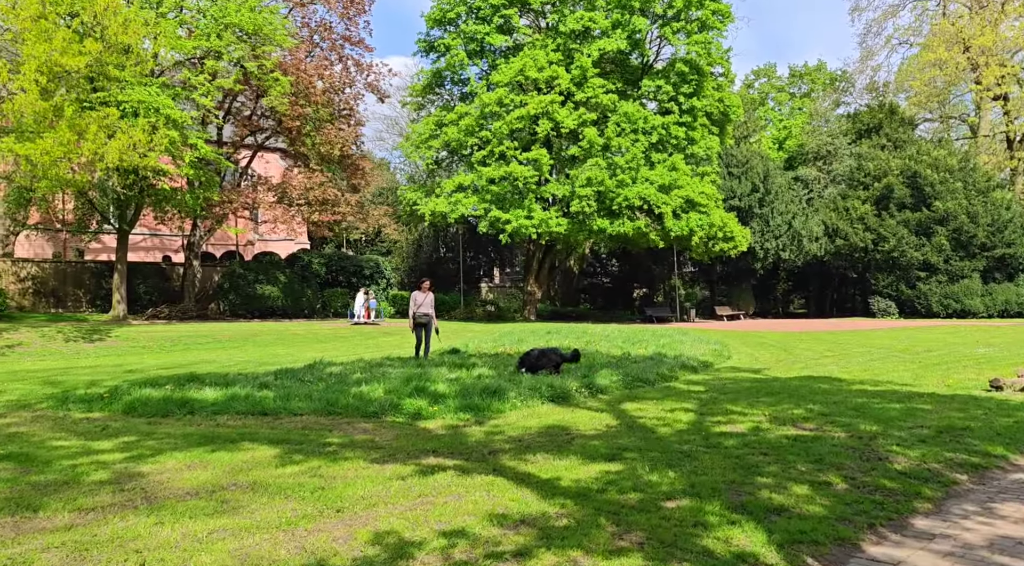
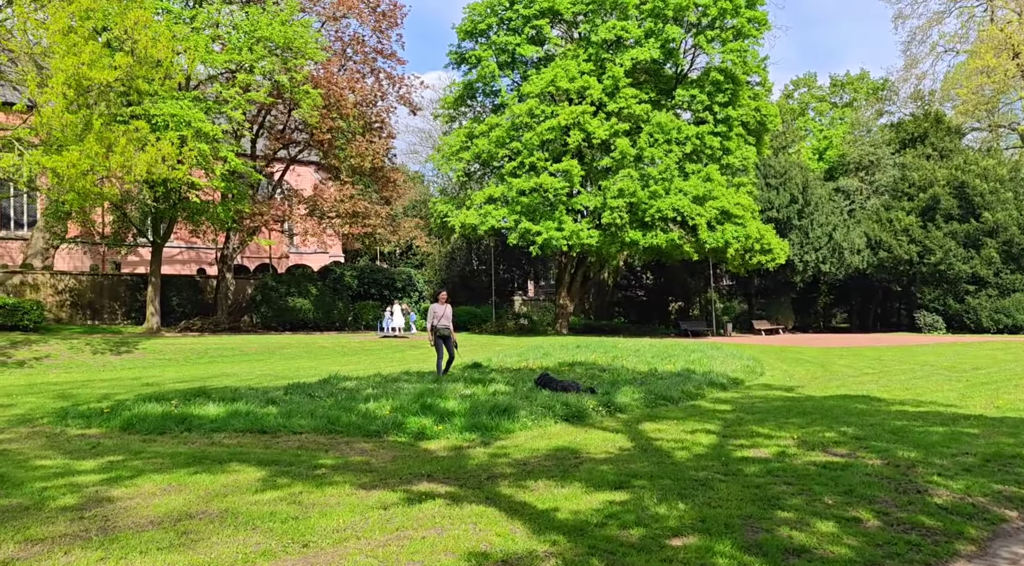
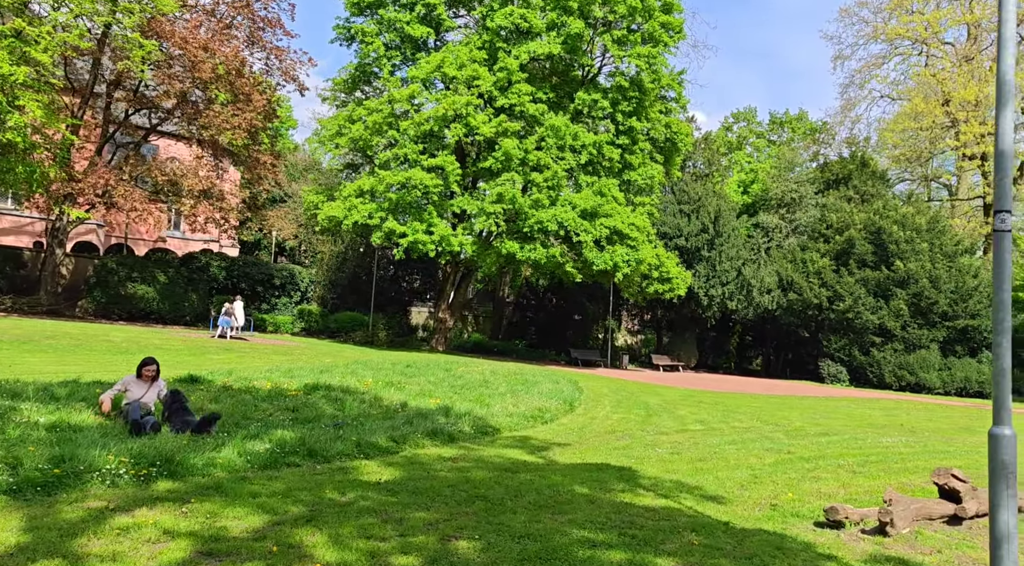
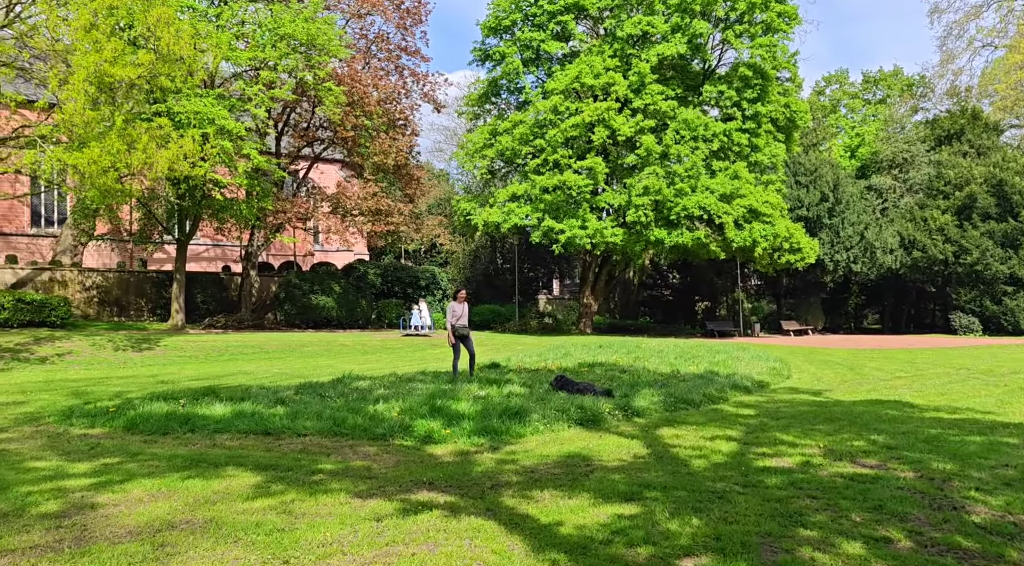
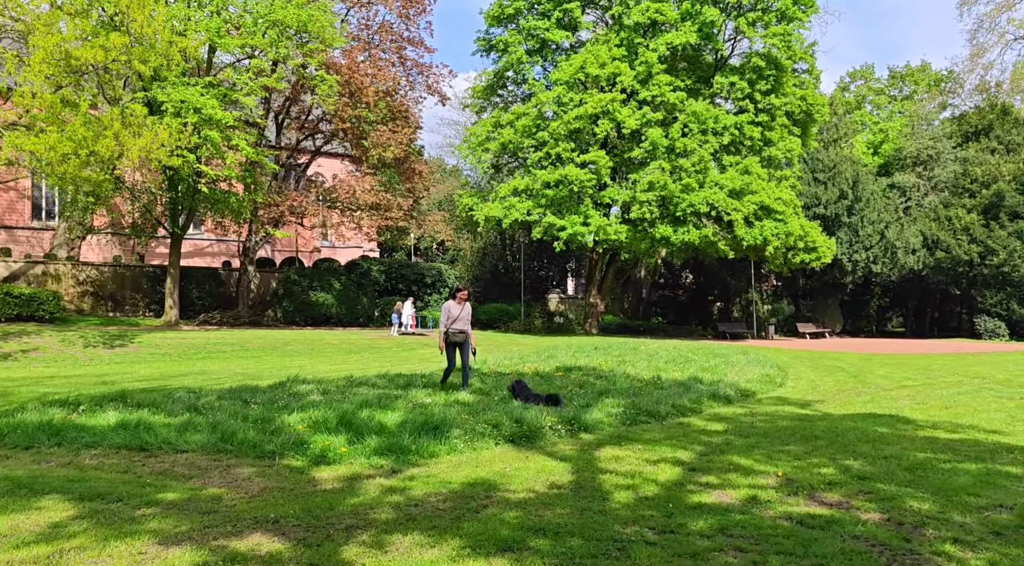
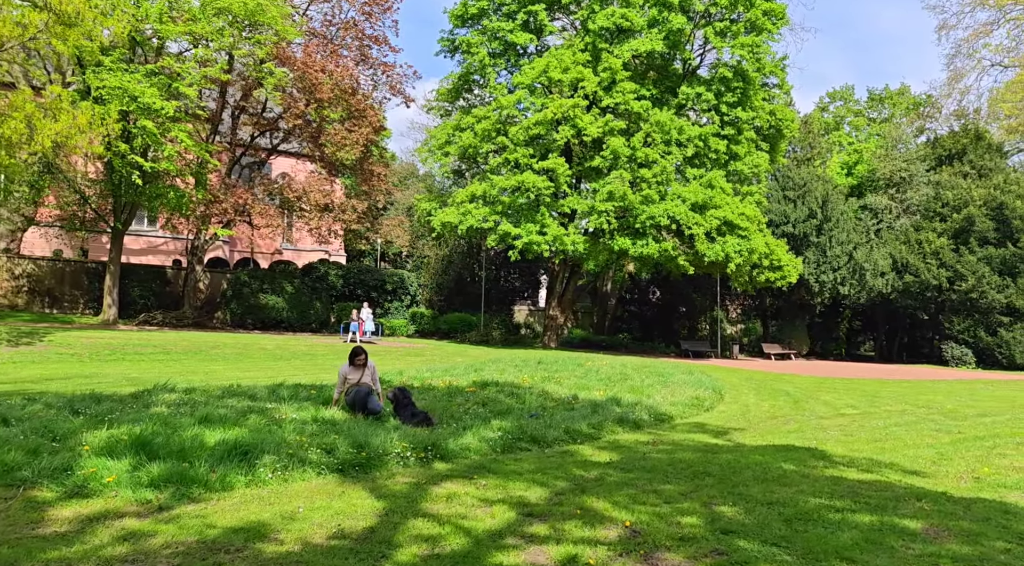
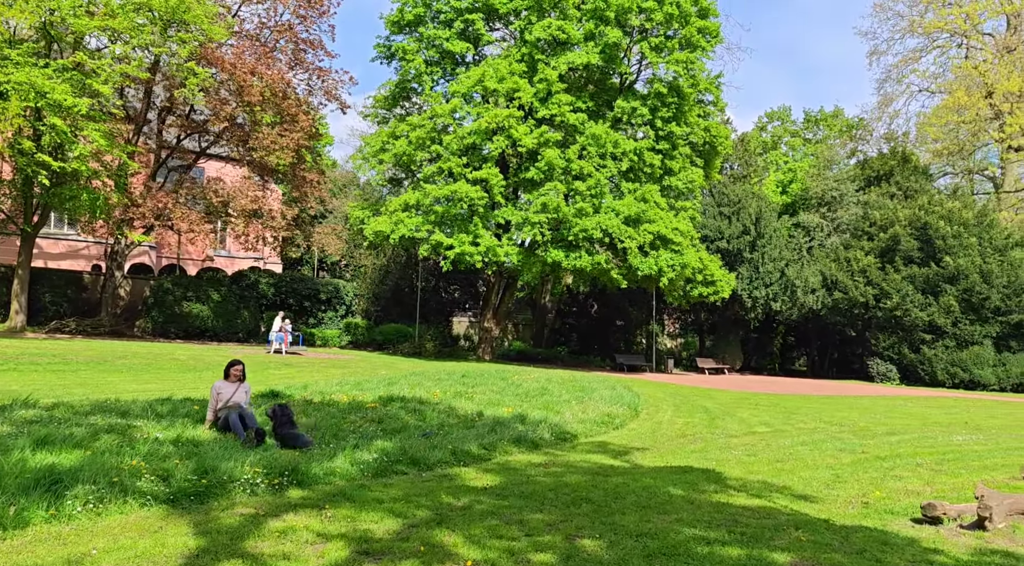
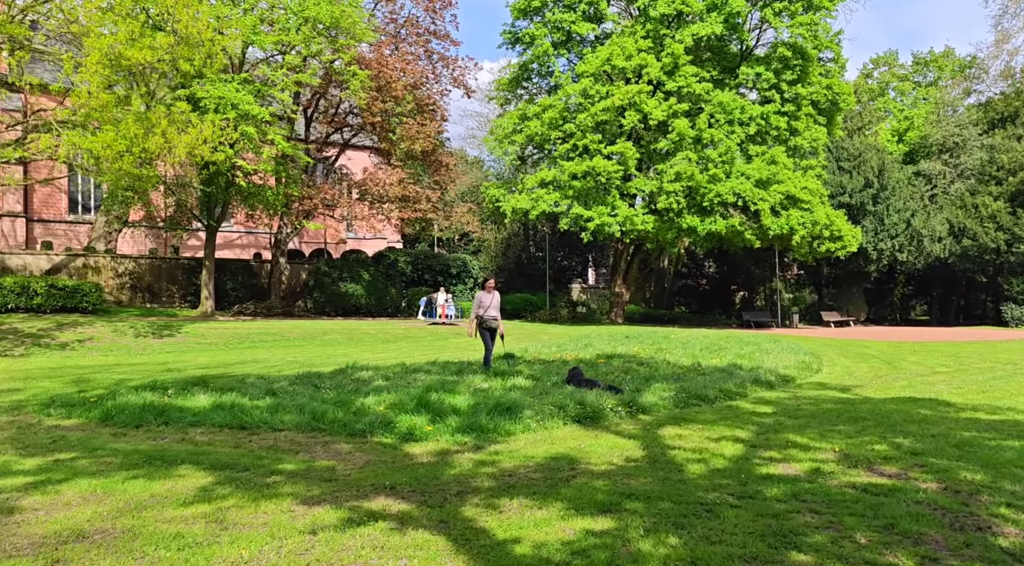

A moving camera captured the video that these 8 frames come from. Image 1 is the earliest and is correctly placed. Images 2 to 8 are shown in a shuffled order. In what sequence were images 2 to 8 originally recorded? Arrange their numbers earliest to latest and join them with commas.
2, 4, 8, 5, 6, 7, 3
